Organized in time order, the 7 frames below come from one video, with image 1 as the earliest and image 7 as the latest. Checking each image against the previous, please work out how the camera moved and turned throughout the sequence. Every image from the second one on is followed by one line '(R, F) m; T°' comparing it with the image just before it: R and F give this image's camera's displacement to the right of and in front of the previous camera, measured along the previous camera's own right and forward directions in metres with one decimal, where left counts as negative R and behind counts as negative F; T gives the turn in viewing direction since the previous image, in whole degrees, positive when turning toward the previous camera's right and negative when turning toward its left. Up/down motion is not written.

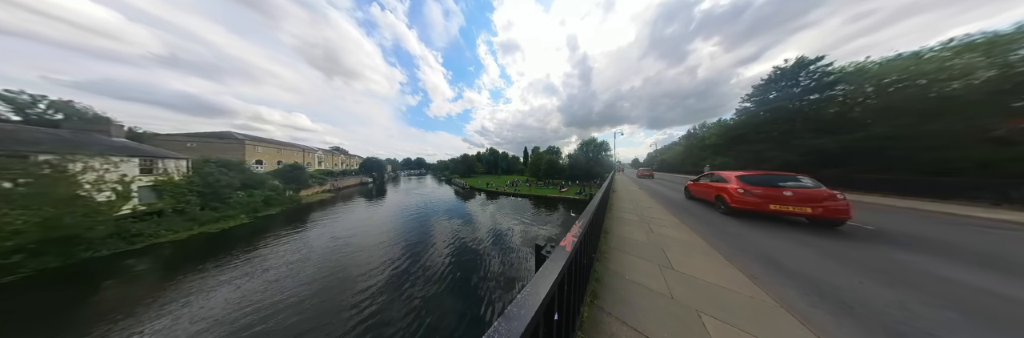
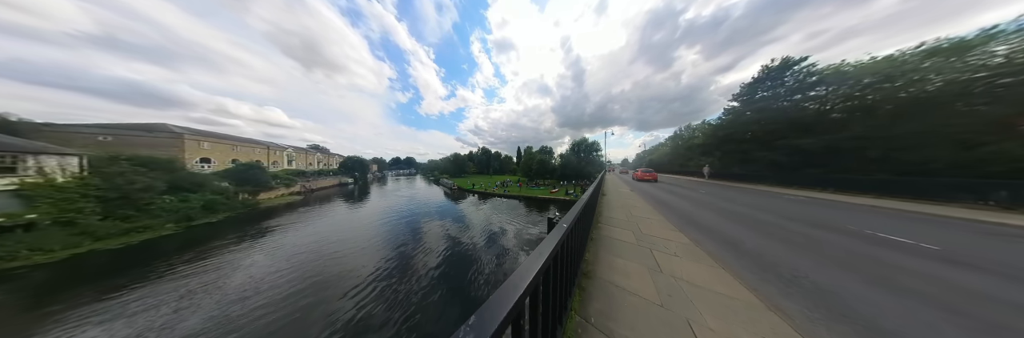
(+0.9, +1.2) m; +3°
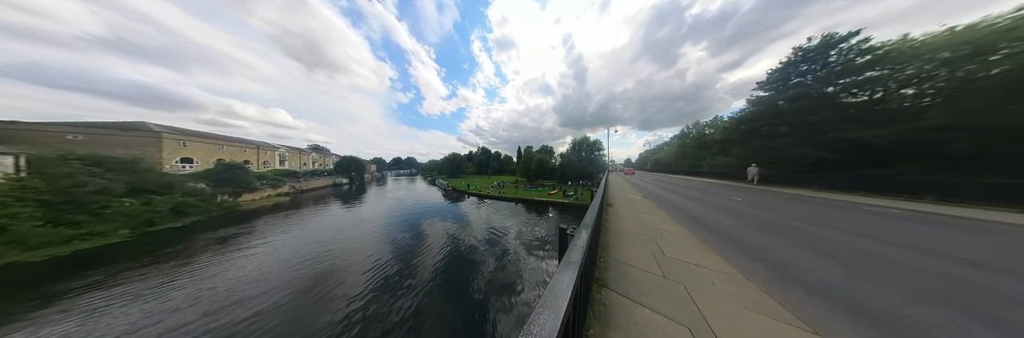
(+0.9, +1.4) m; -1°
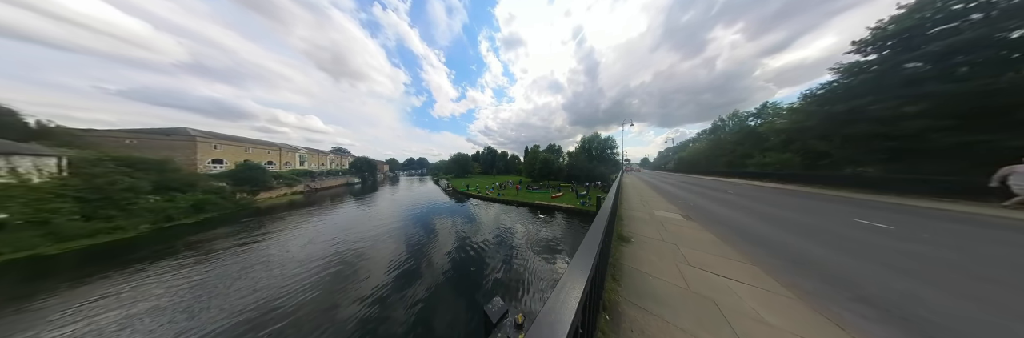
(+1.2, +1.5) m; -4°
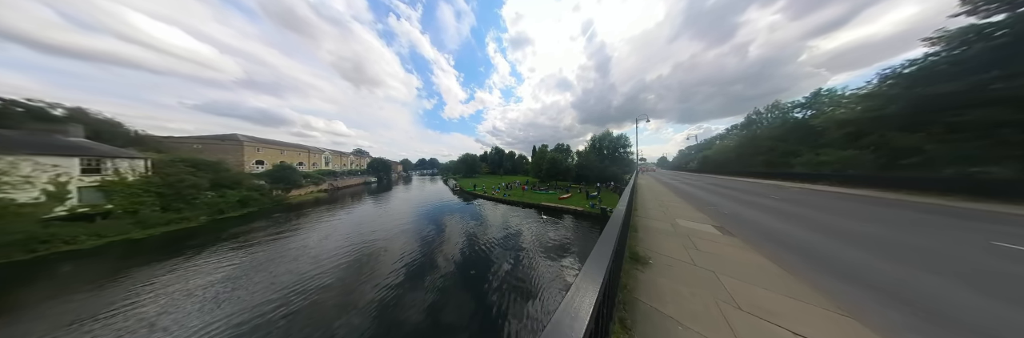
(+0.3, +0.4) m; -4°
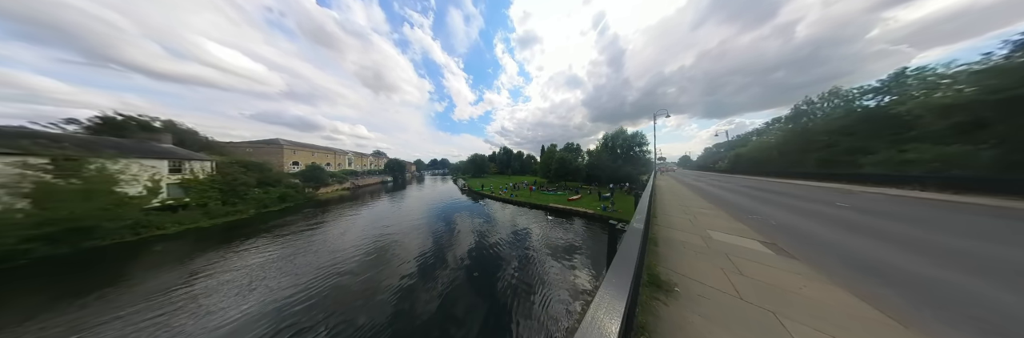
(+0.3, +0.4) m; -4°
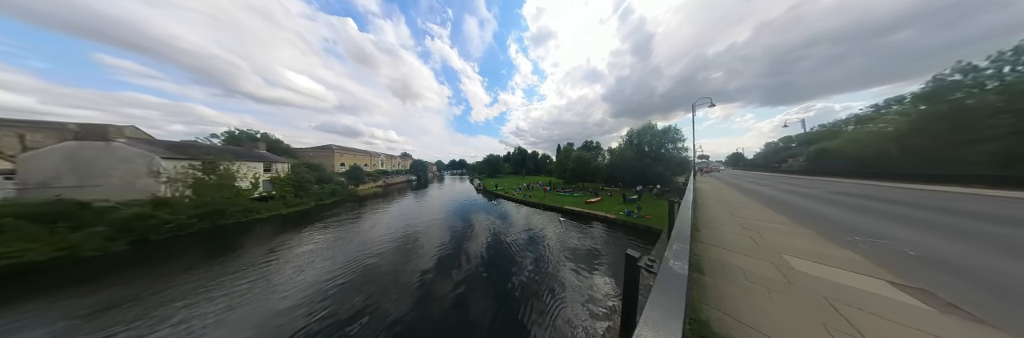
(+0.4, +0.6) m; -7°
